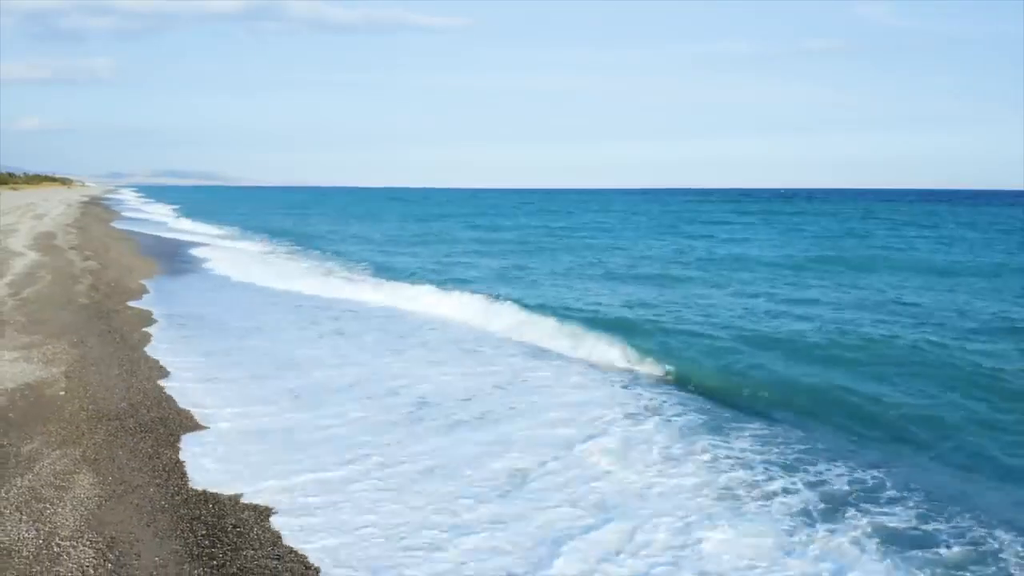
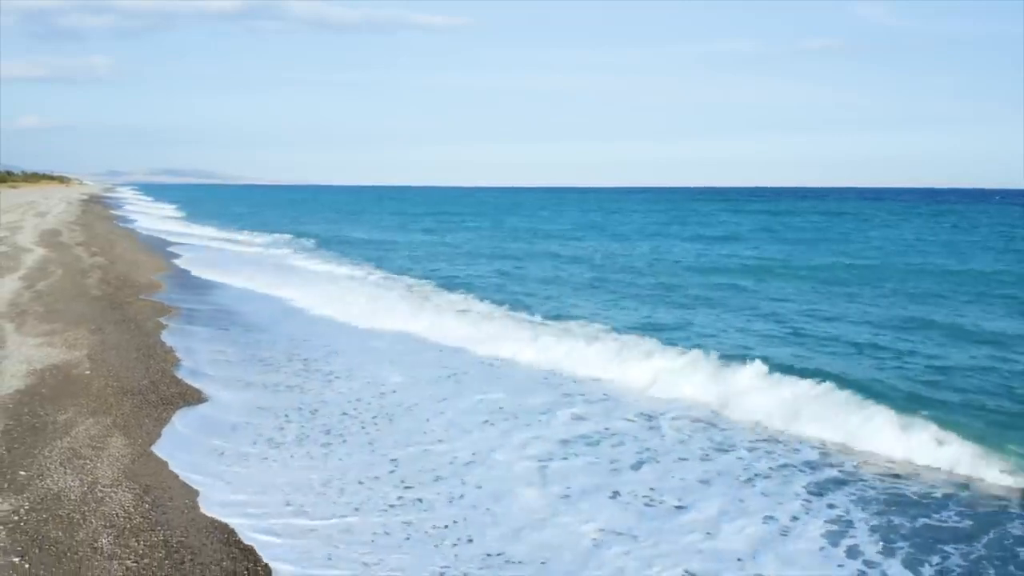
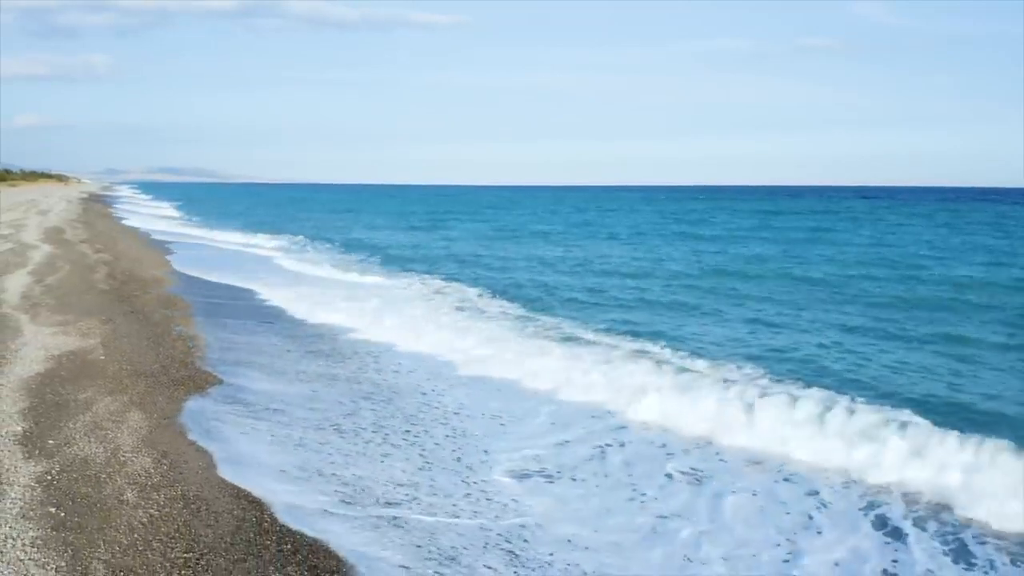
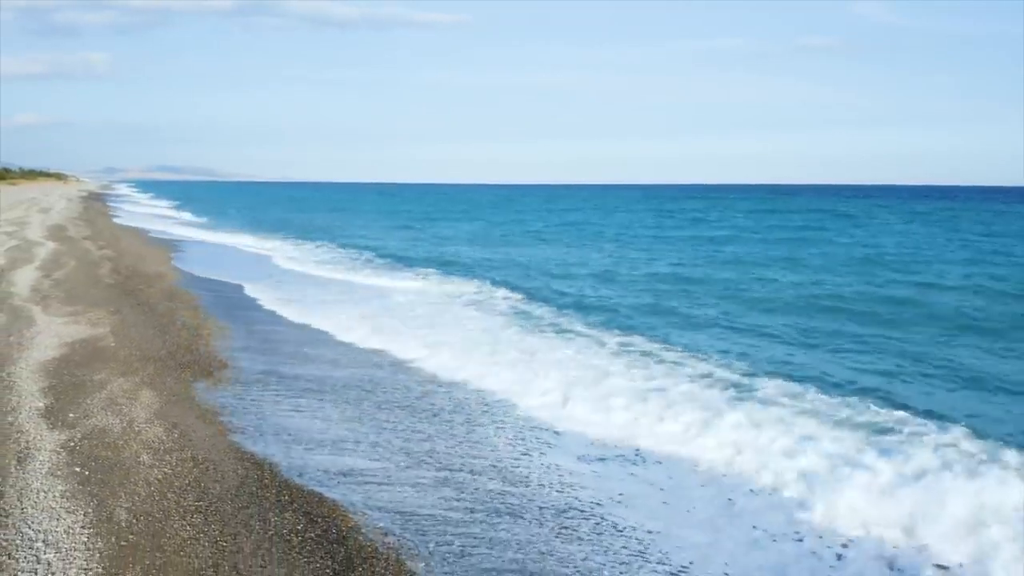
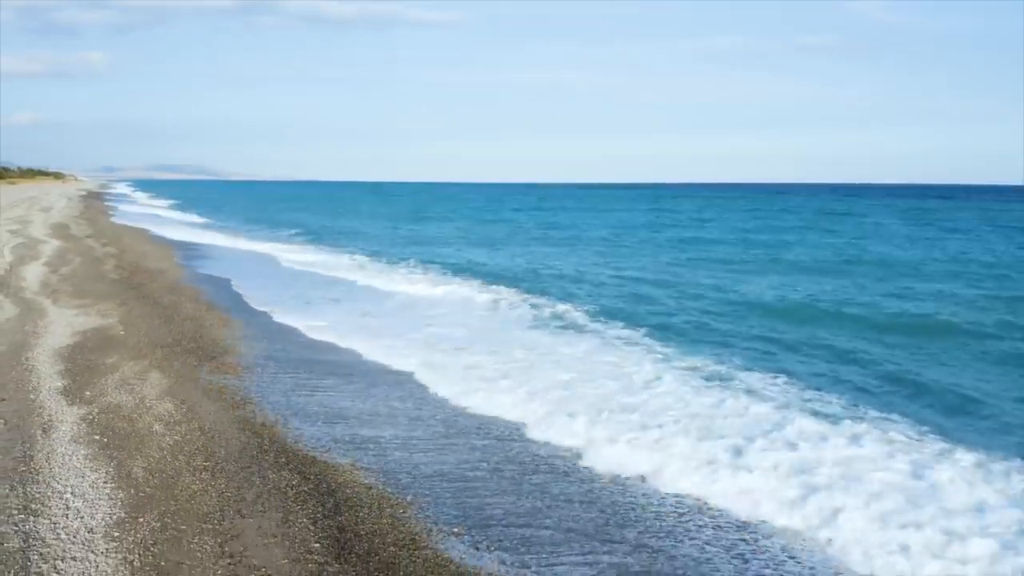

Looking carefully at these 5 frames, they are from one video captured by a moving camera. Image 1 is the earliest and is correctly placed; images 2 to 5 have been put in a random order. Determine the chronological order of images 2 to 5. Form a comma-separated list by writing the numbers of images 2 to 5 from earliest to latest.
2, 3, 4, 5
